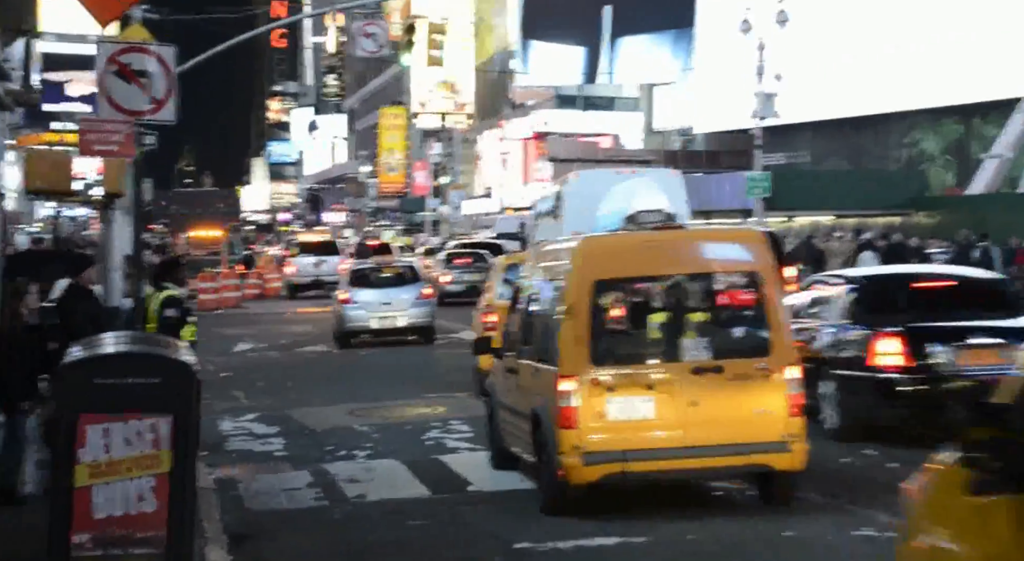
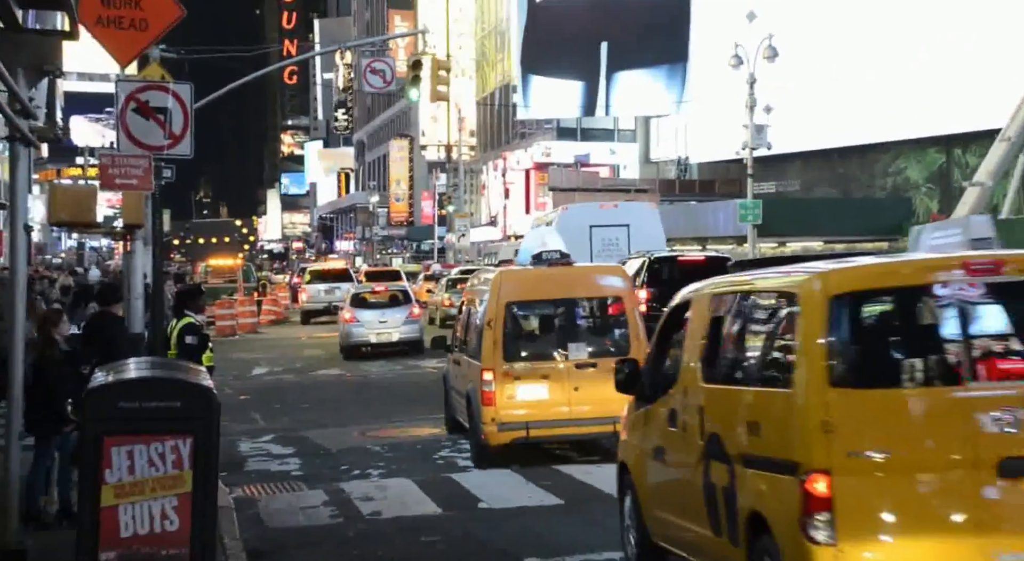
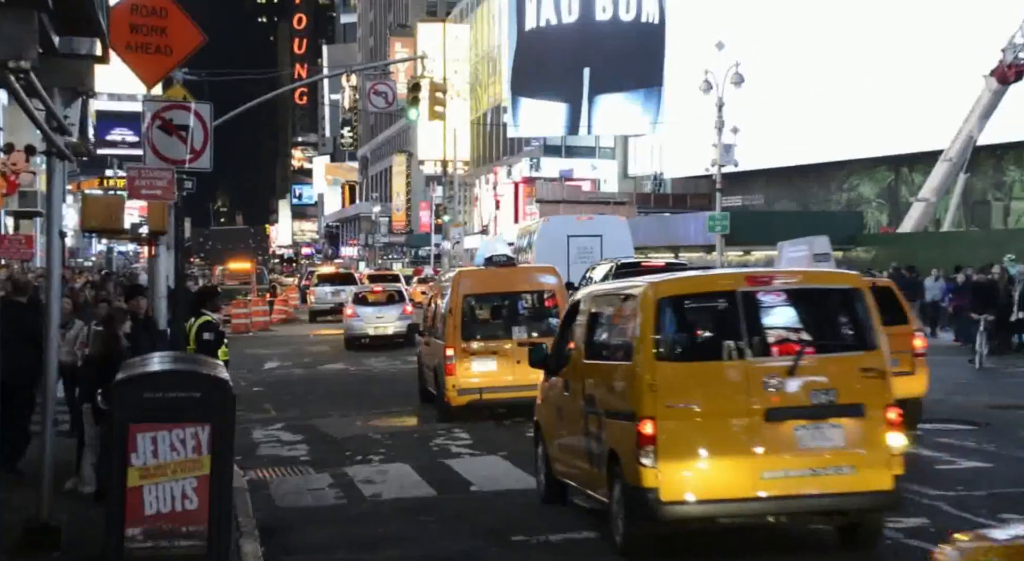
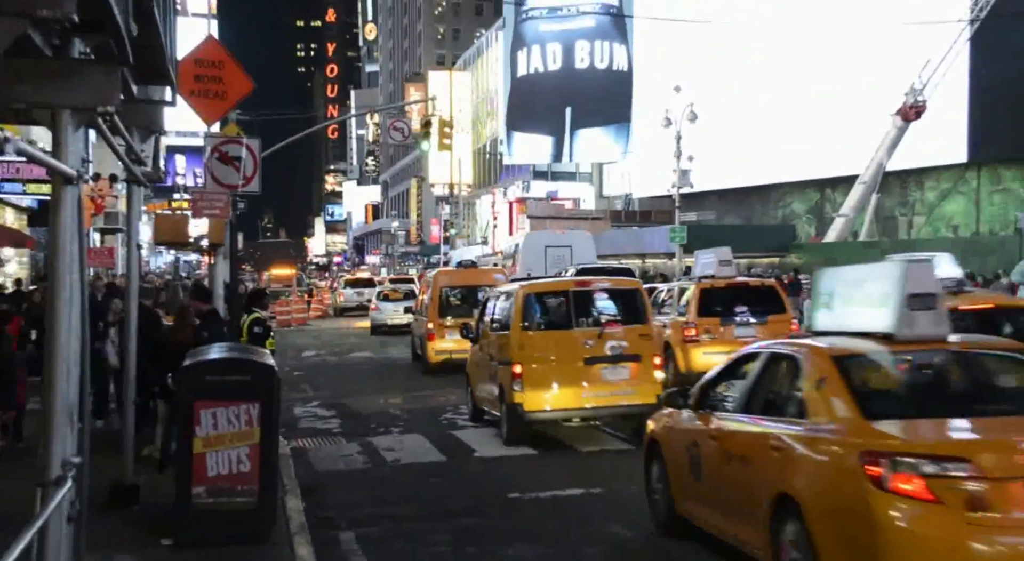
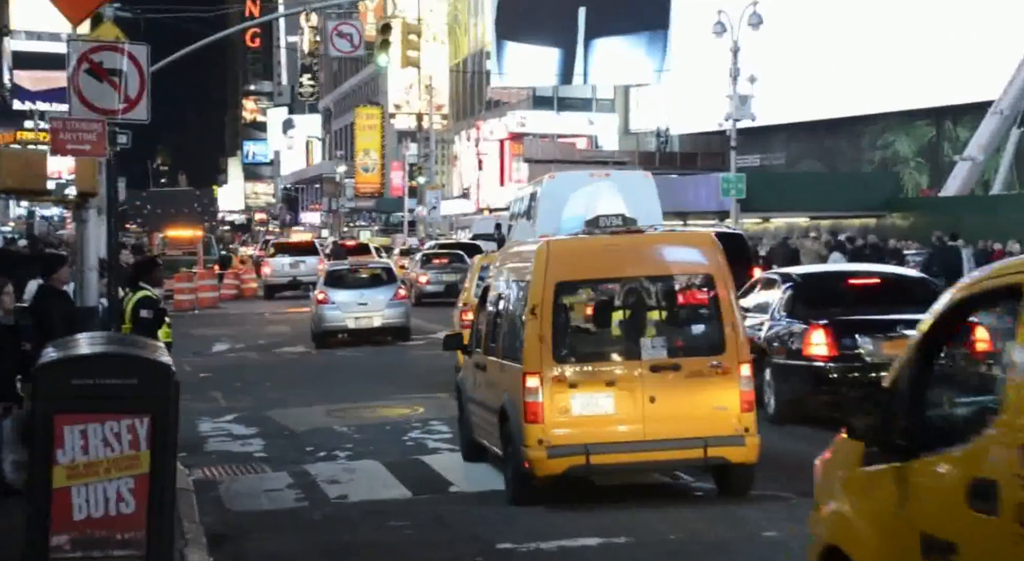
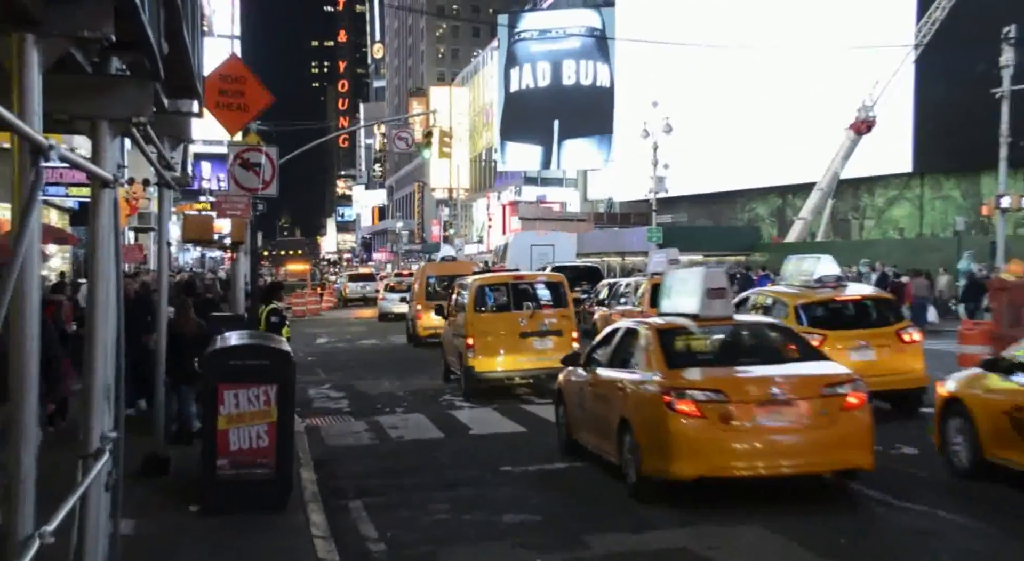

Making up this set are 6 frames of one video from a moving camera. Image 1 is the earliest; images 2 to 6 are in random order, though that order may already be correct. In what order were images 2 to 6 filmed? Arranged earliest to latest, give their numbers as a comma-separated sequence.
5, 2, 3, 4, 6
